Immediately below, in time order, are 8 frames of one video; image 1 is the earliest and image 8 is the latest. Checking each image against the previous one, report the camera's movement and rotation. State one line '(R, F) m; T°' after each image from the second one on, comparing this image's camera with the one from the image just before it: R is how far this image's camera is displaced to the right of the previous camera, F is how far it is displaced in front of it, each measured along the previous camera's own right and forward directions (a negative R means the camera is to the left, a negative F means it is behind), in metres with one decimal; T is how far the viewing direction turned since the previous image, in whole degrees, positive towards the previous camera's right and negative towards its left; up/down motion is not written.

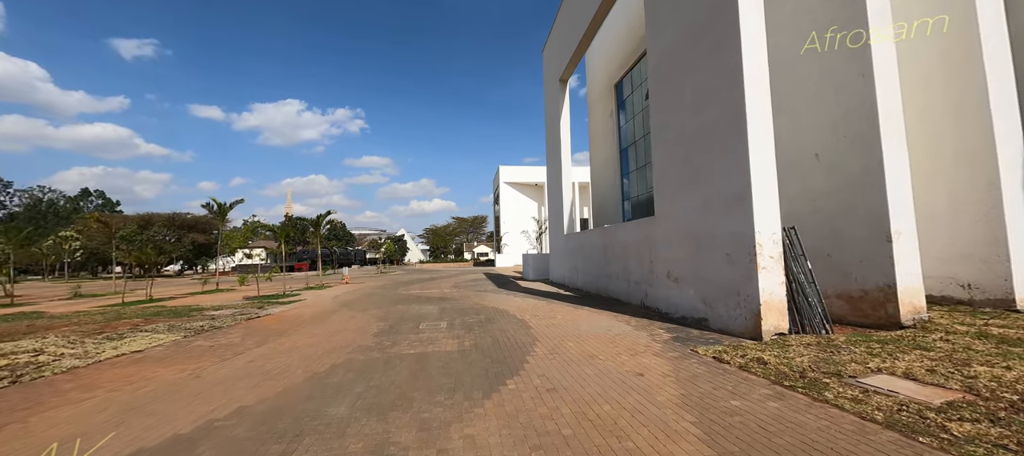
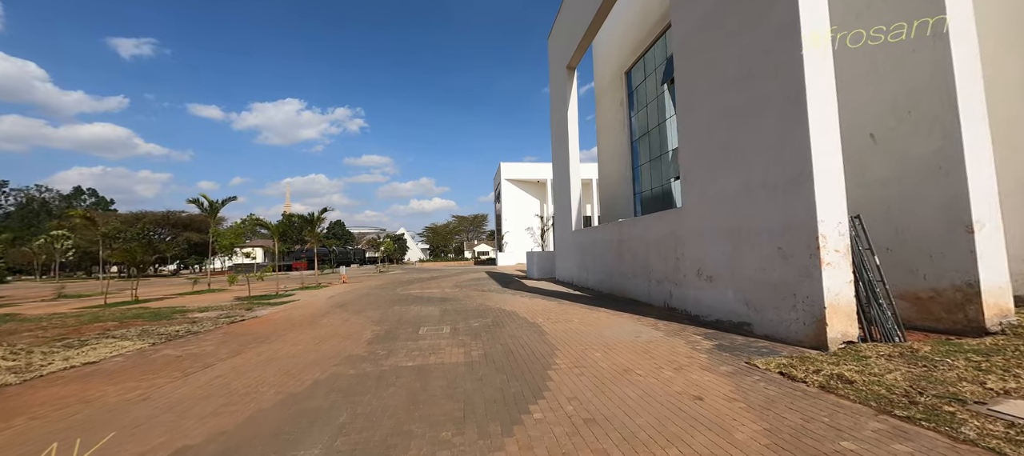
(-0.2, +1.0) m; 0°
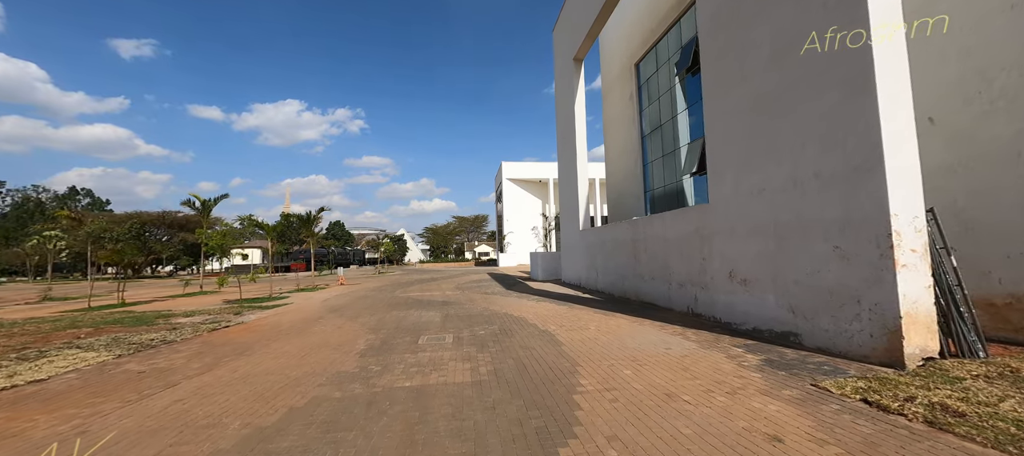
(-0.2, +0.8) m; 0°
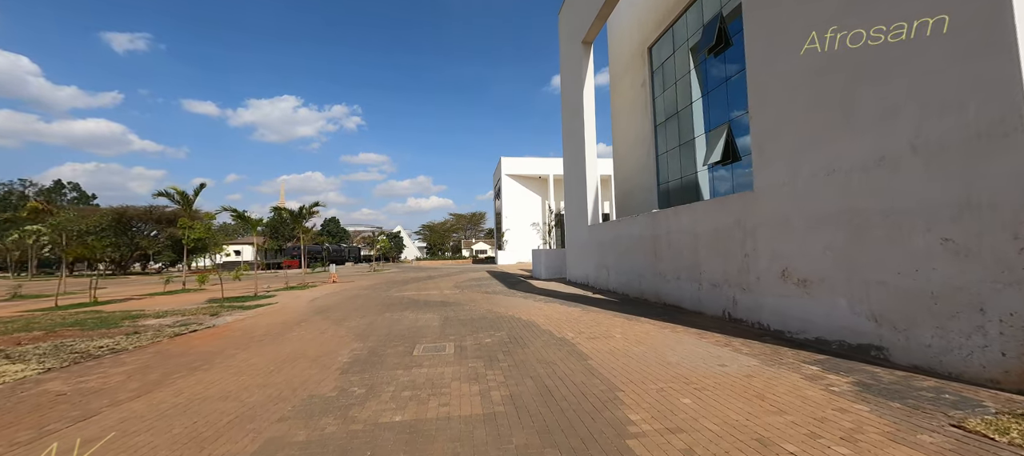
(-0.3, +1.1) m; 0°
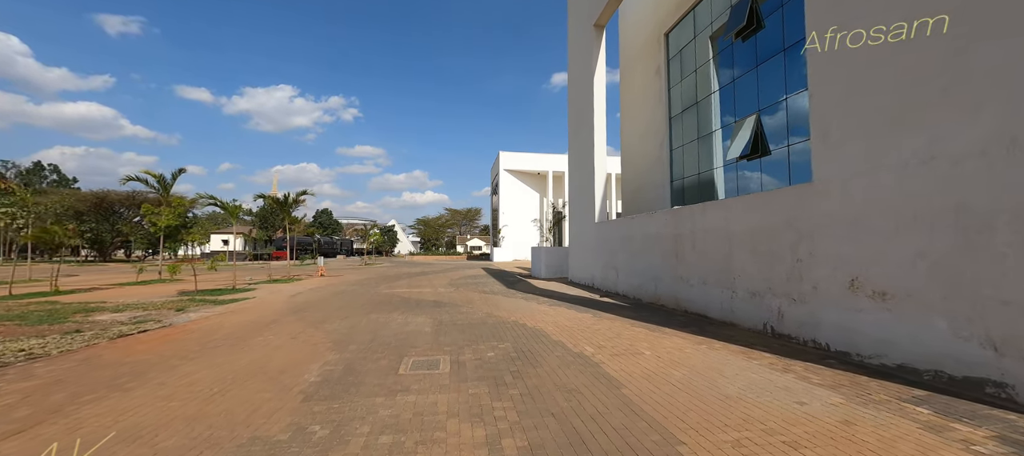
(-0.2, +1.1) m; +1°
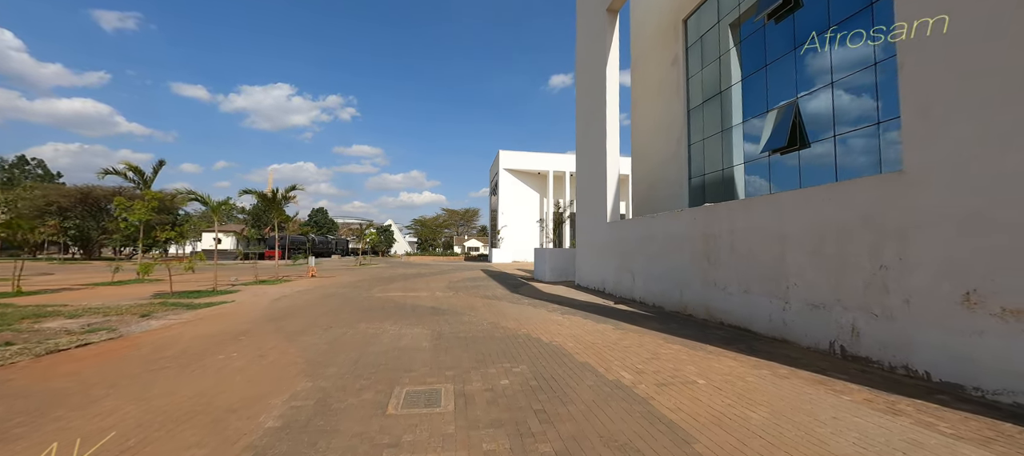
(-0.3, +1.1) m; 0°
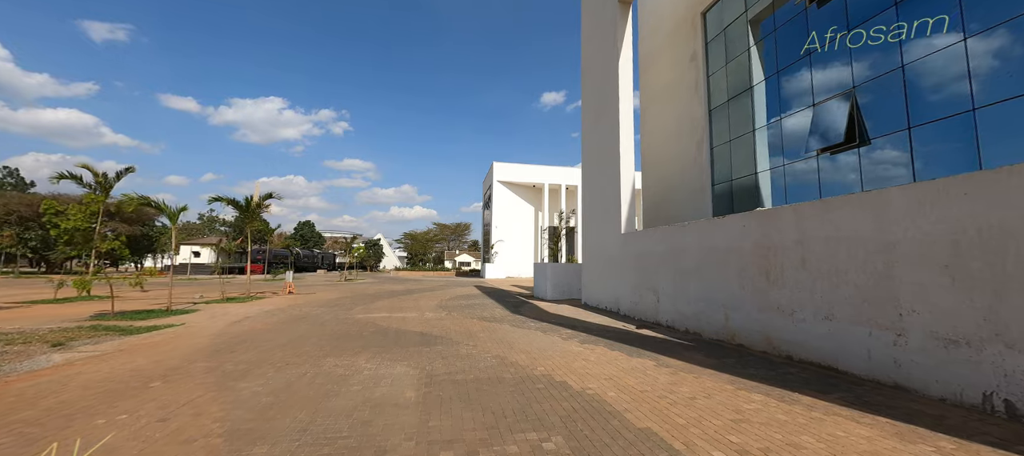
(-0.3, +1.5) m; +1°
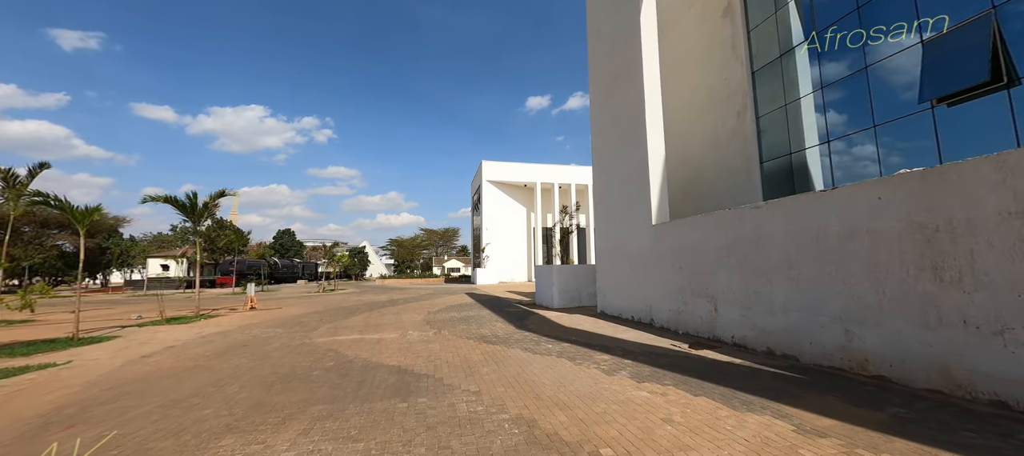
(-0.4, +2.3) m; +2°
